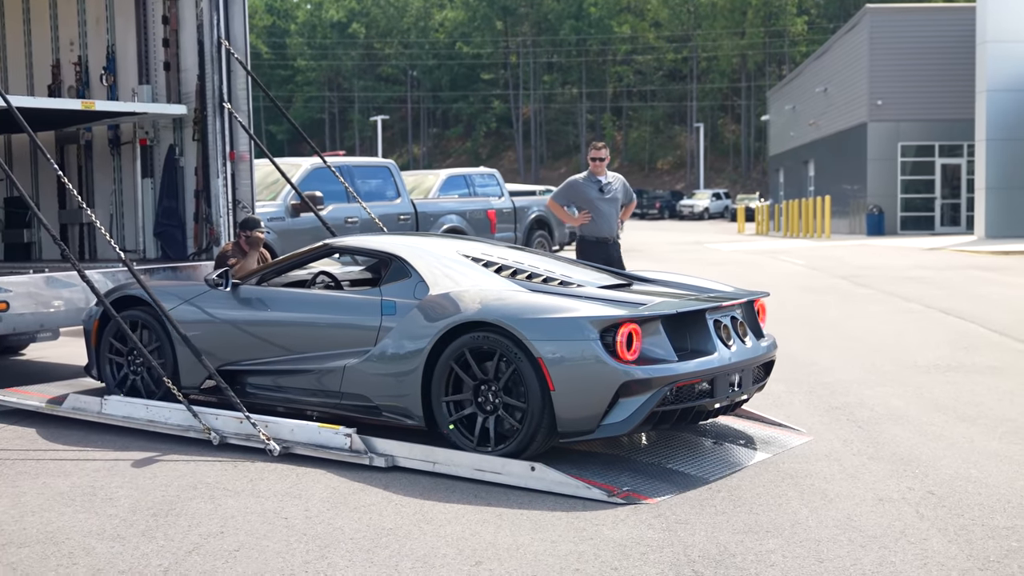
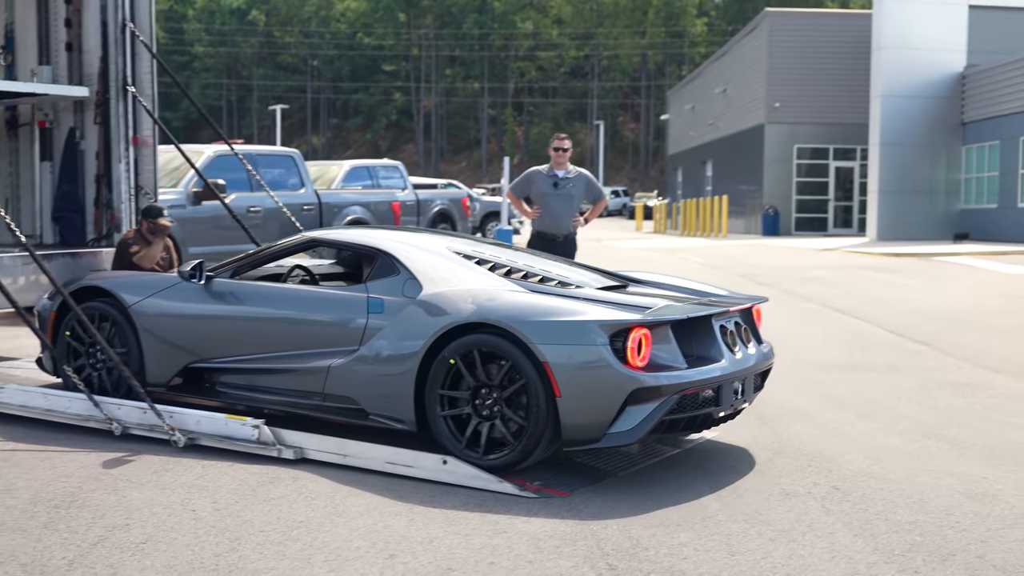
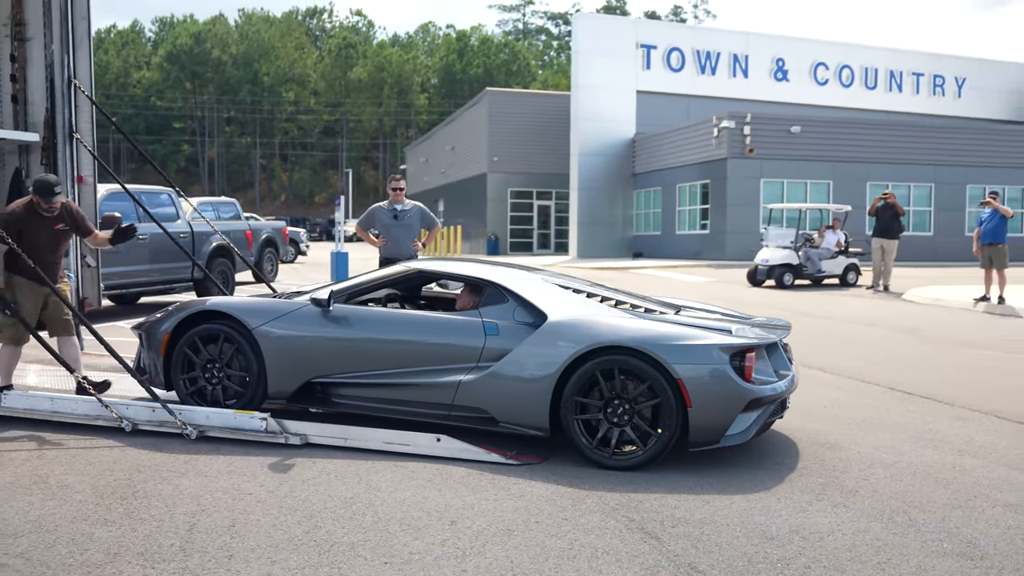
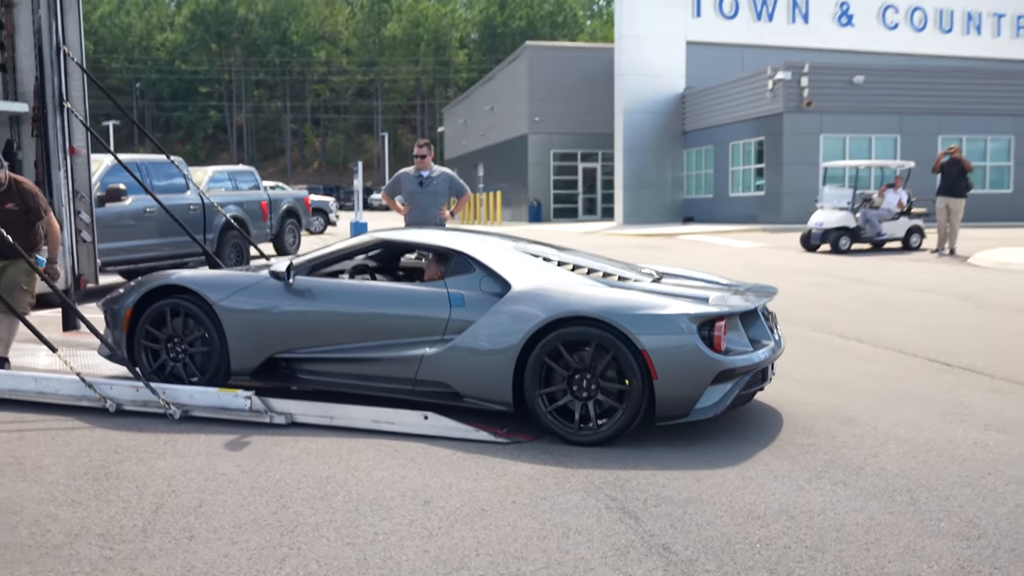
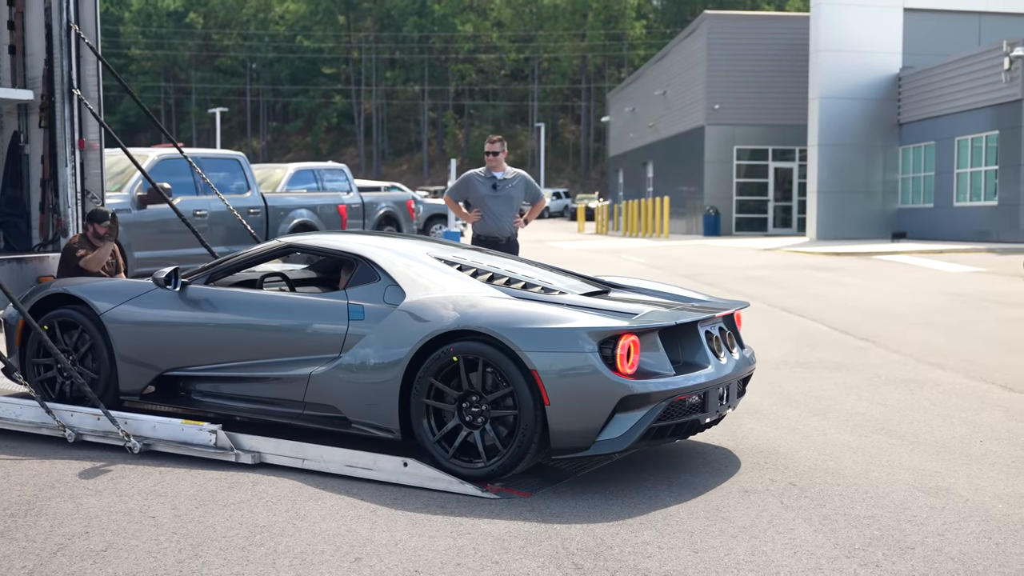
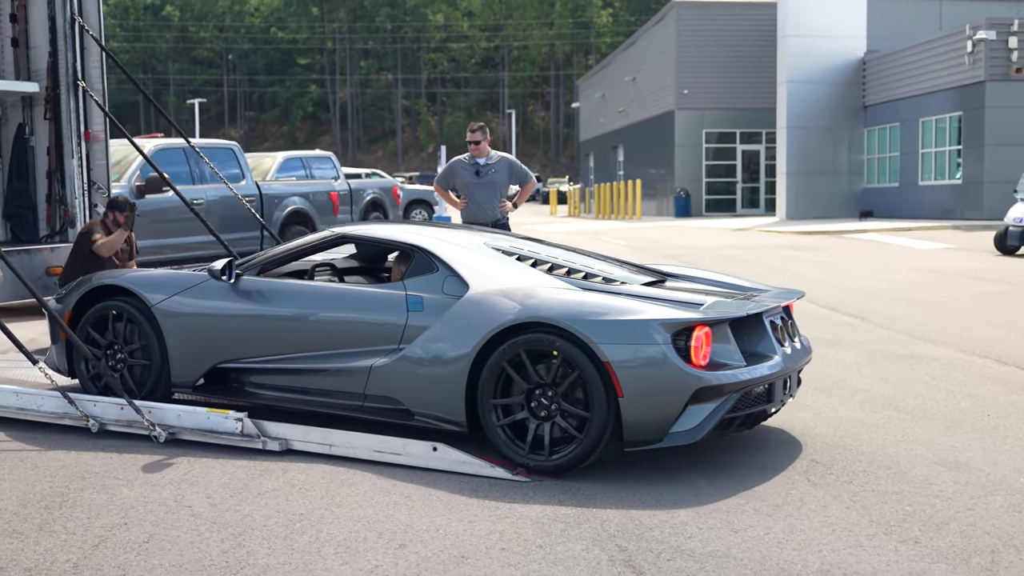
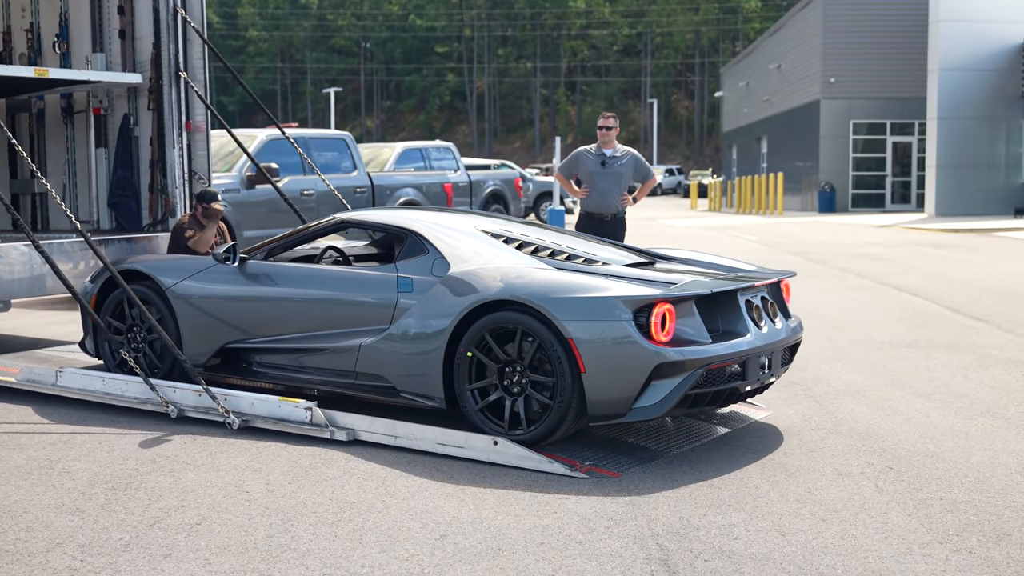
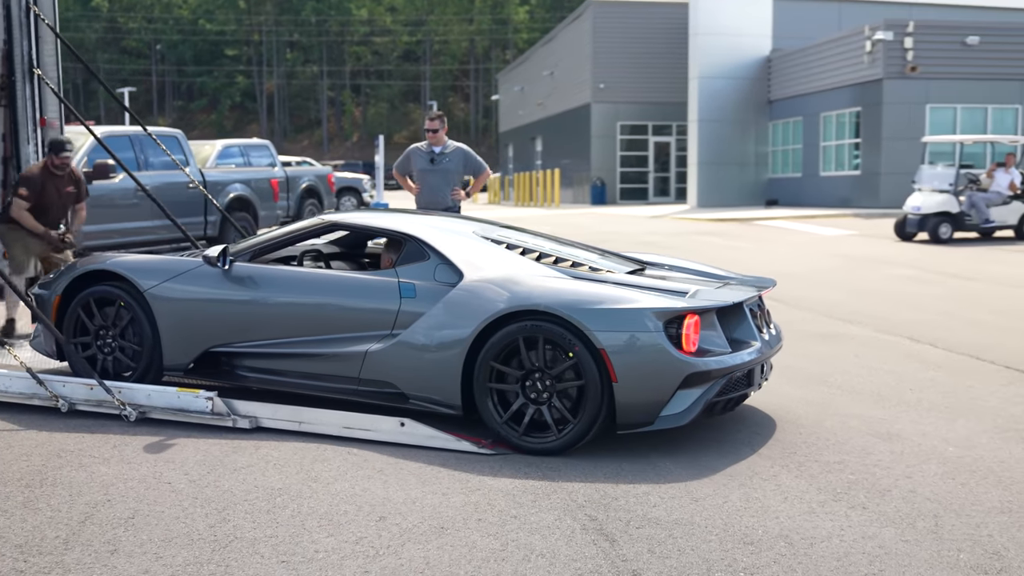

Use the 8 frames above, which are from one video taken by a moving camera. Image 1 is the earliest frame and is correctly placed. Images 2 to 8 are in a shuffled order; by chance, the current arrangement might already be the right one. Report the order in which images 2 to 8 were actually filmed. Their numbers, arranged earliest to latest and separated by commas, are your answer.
7, 2, 5, 6, 8, 4, 3
